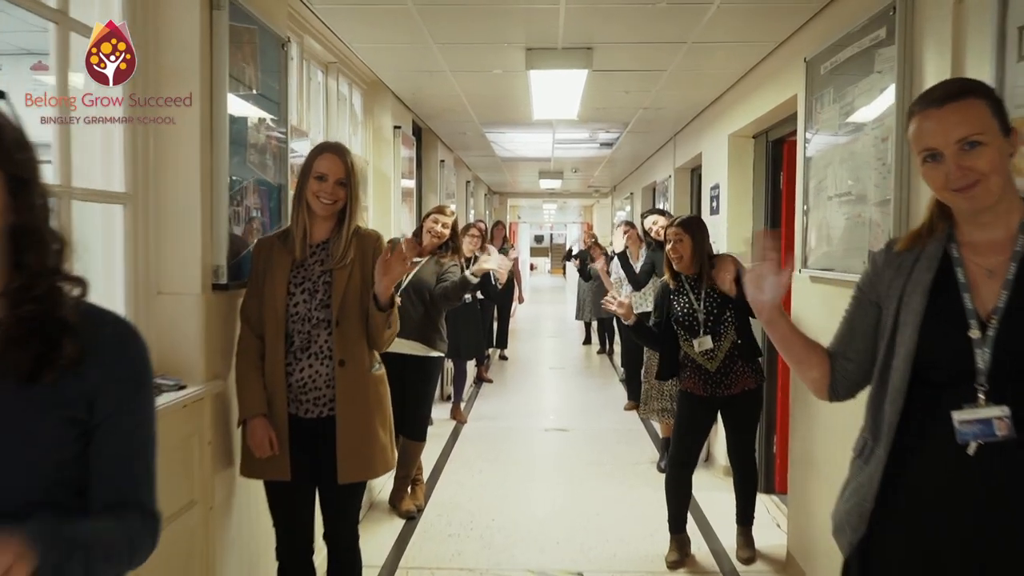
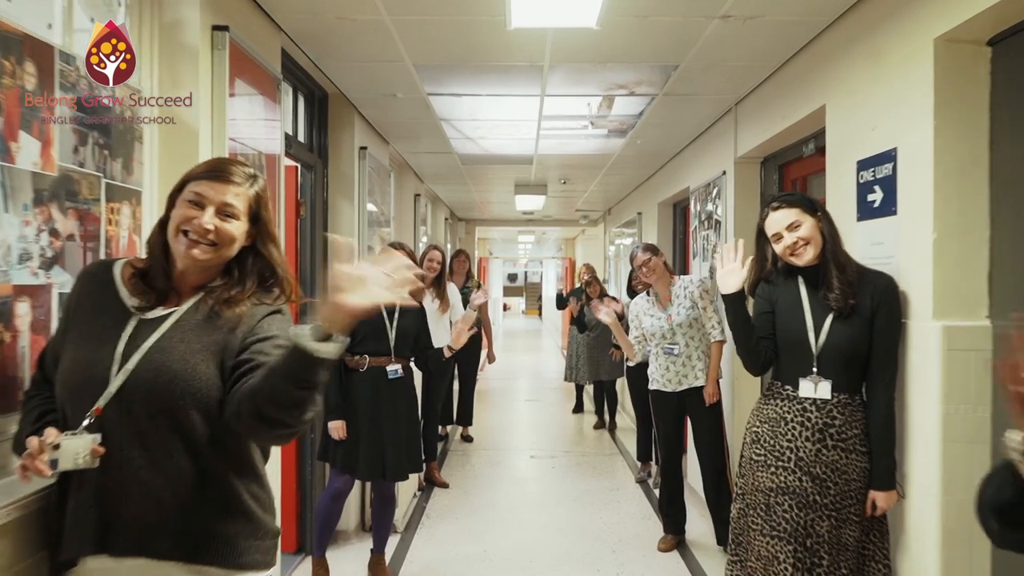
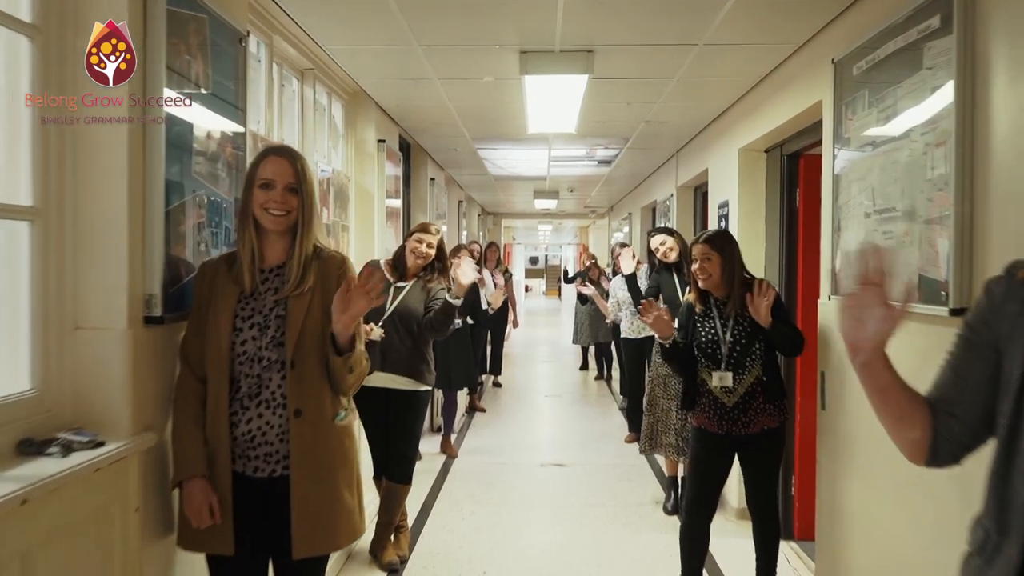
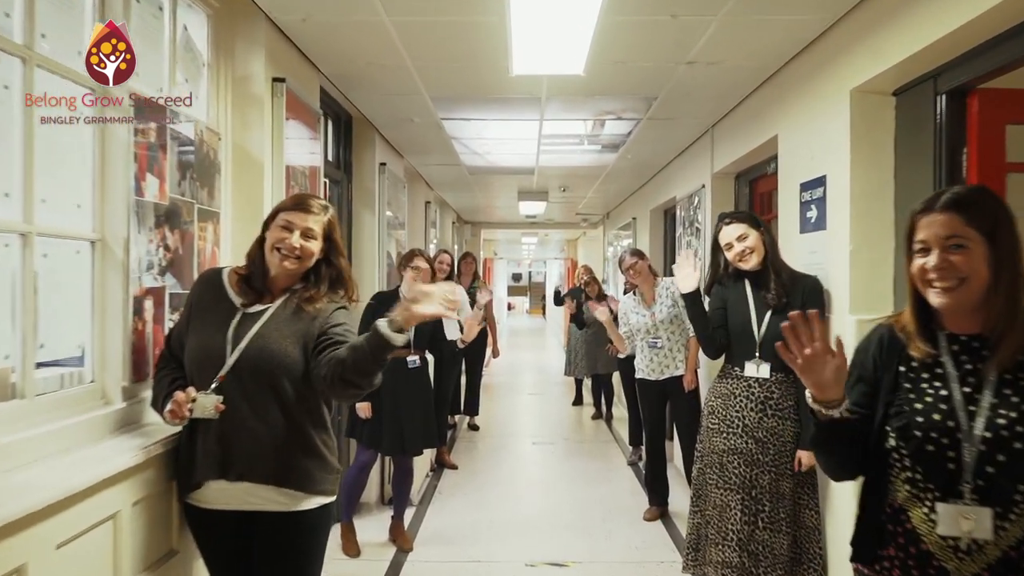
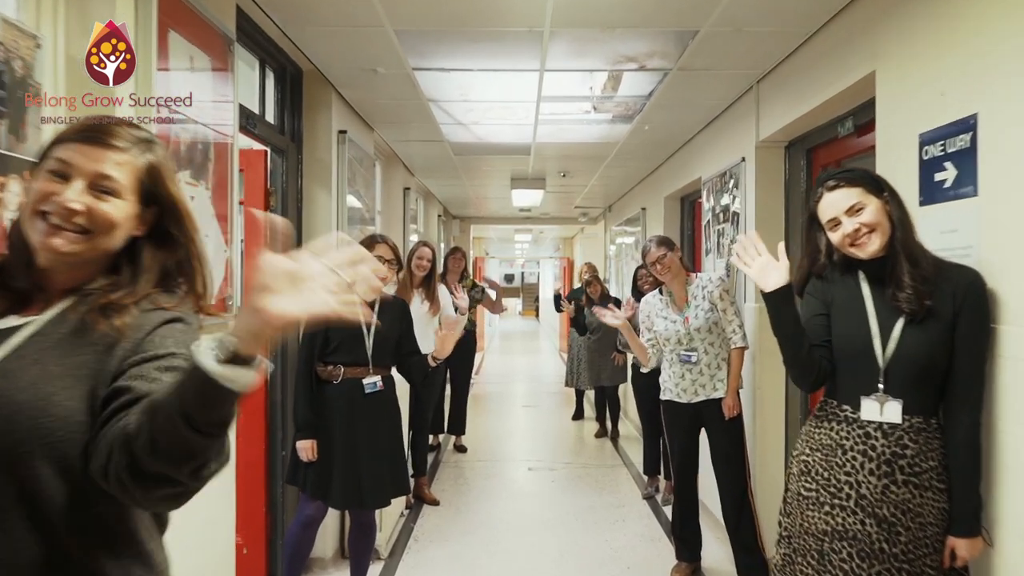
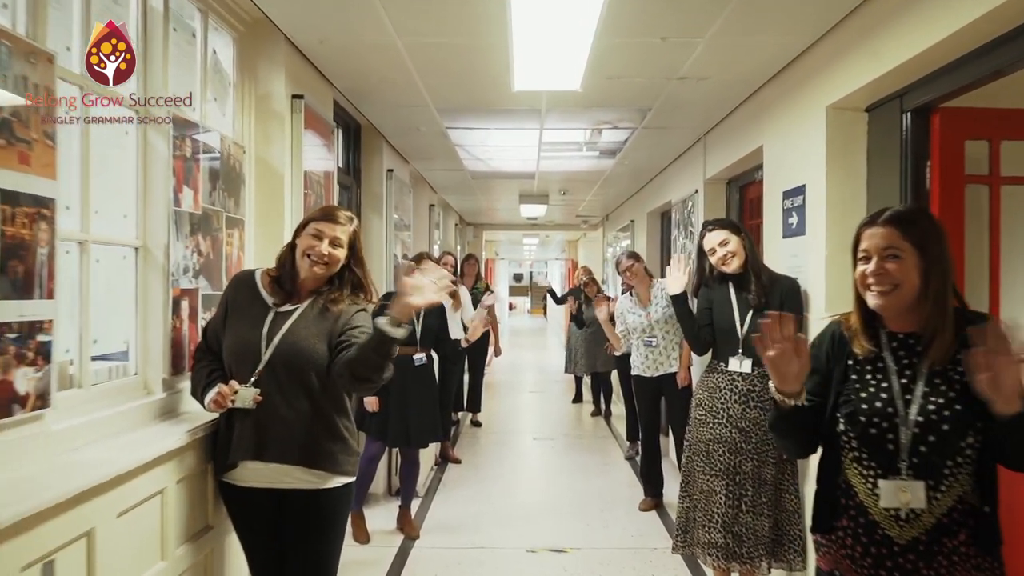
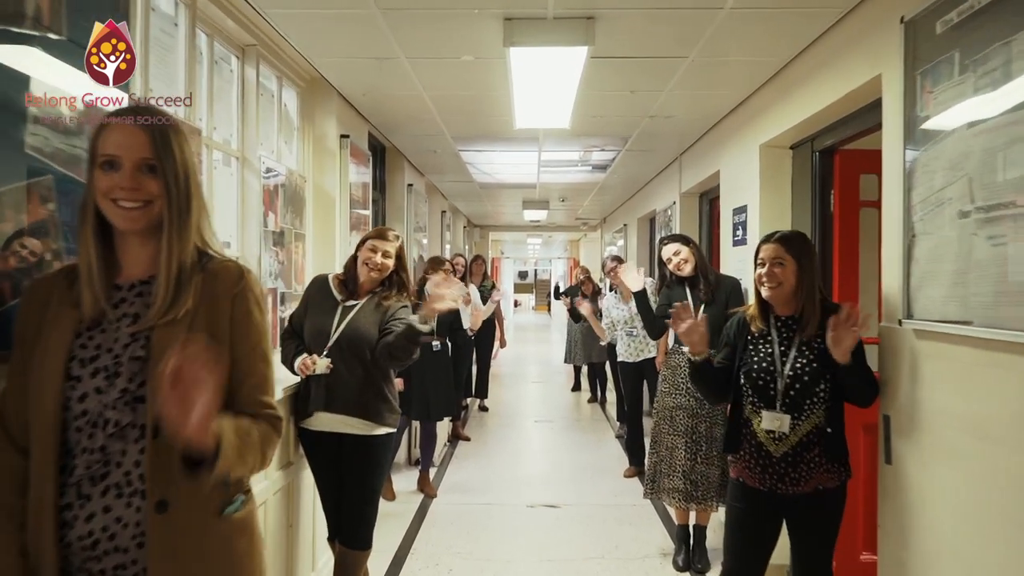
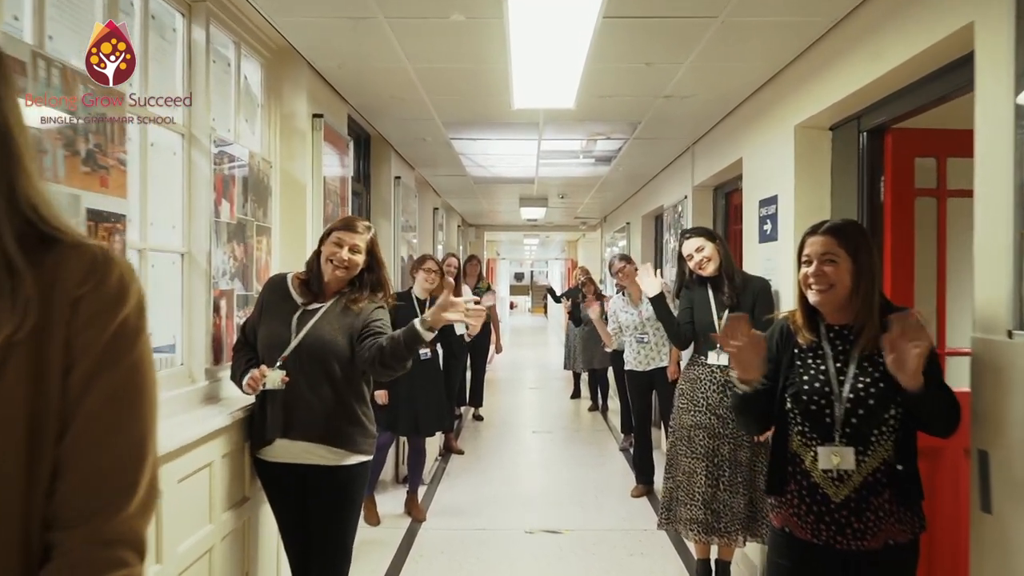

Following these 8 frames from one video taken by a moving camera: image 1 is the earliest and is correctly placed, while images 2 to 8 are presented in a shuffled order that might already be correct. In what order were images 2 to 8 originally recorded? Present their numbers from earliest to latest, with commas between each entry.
3, 7, 8, 6, 4, 2, 5
